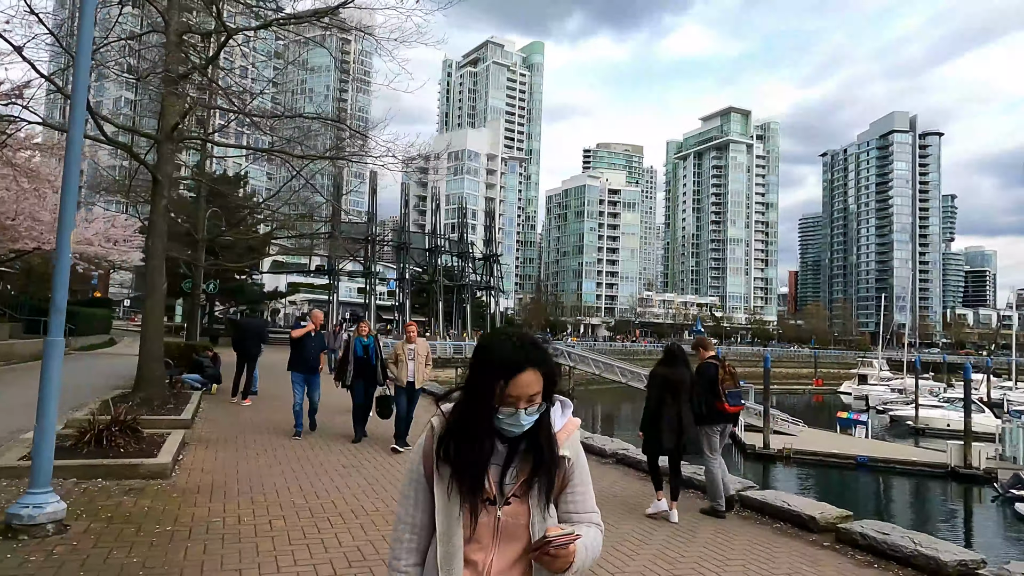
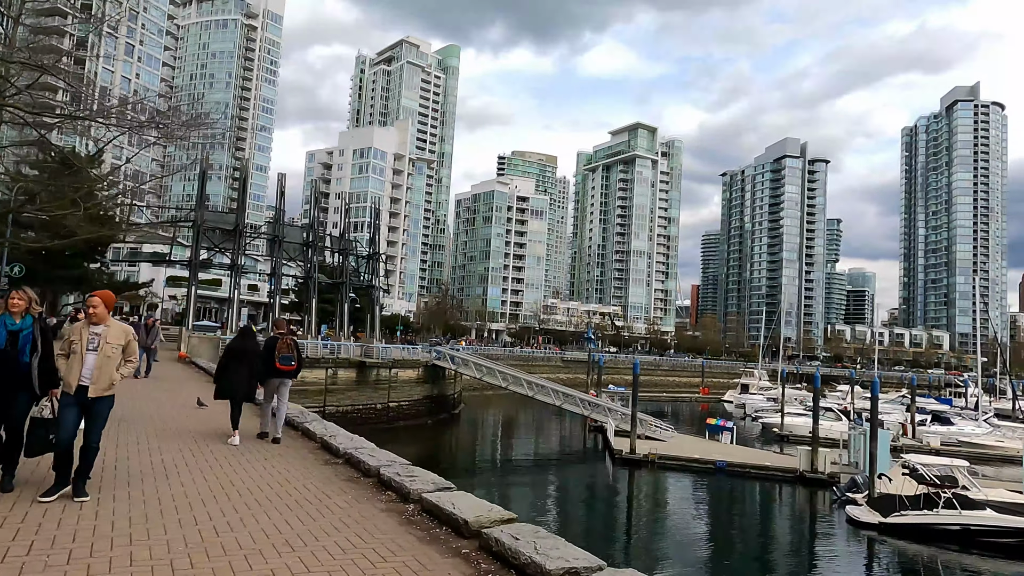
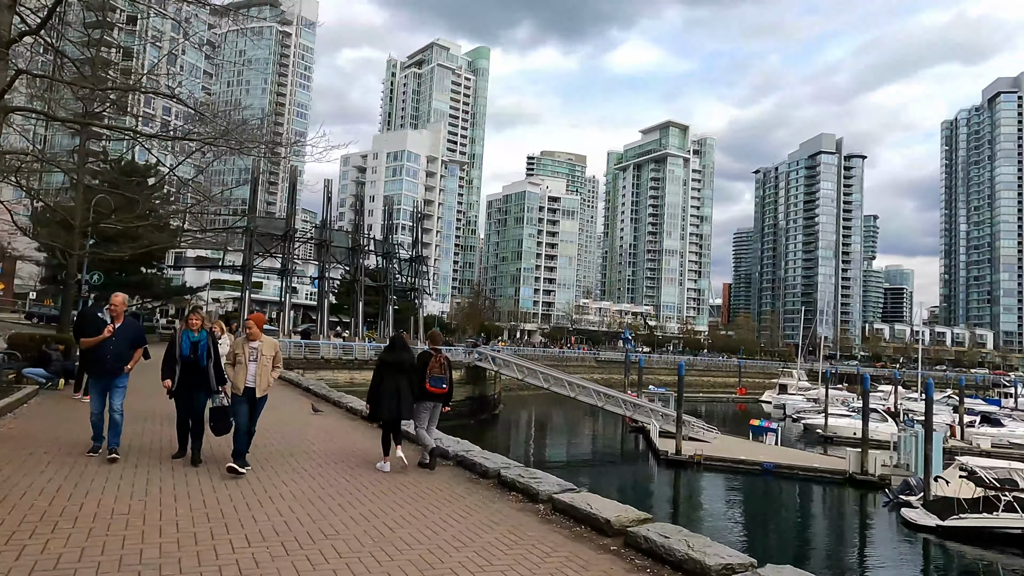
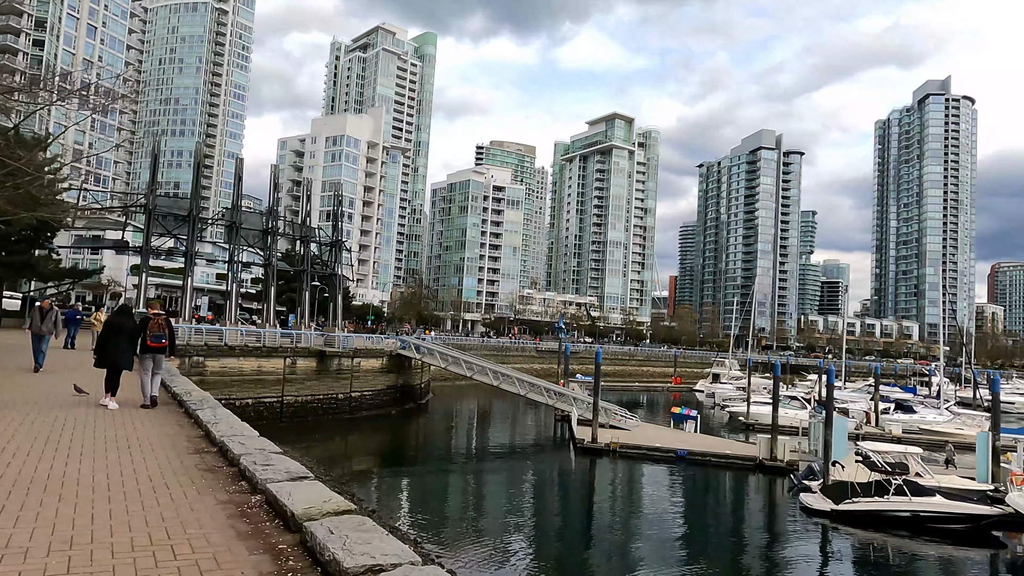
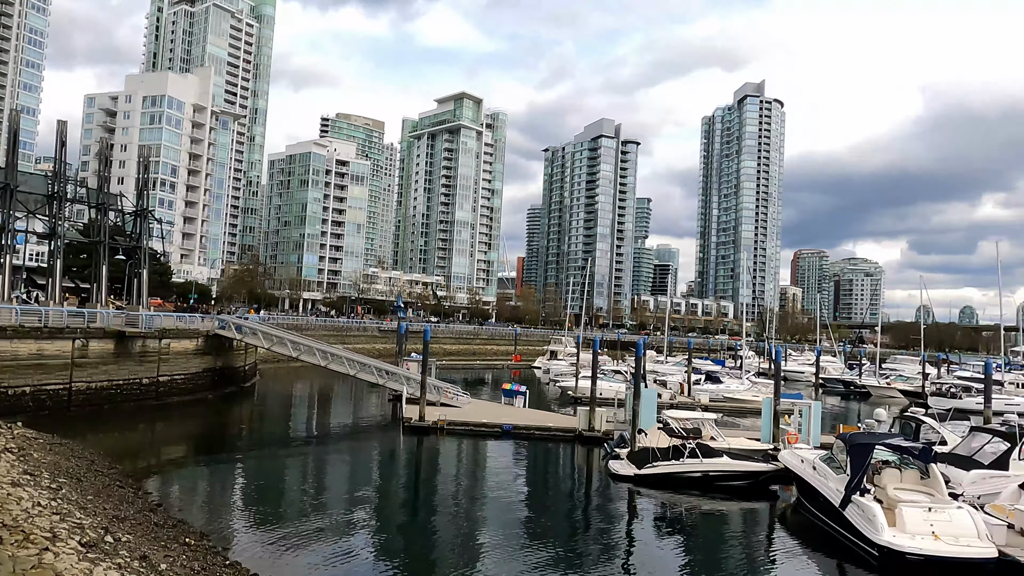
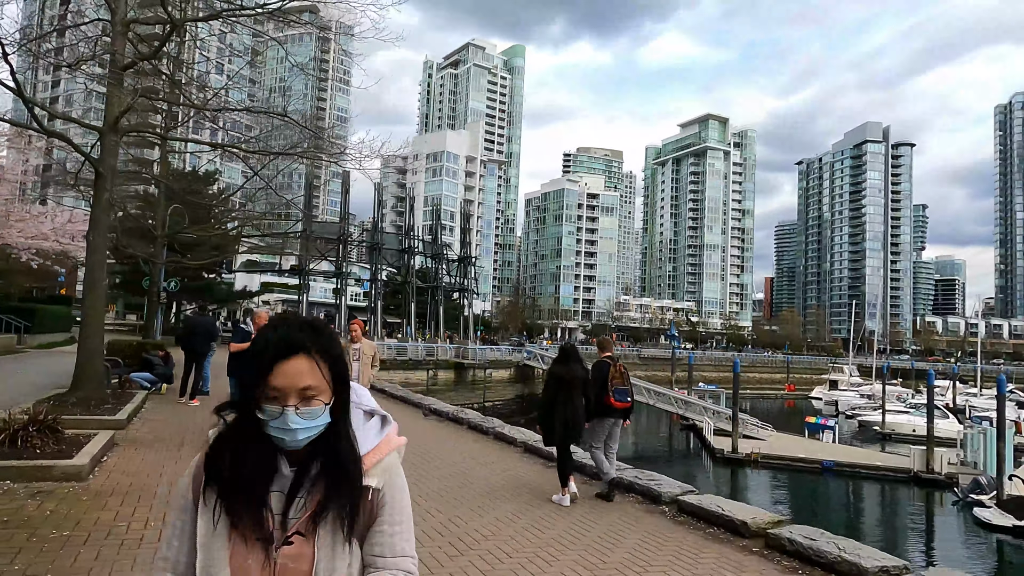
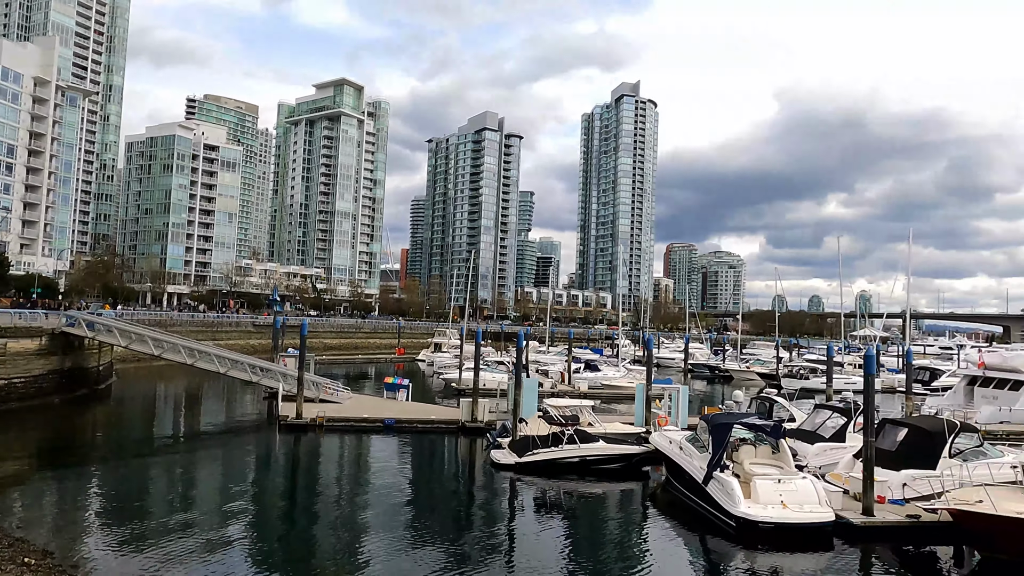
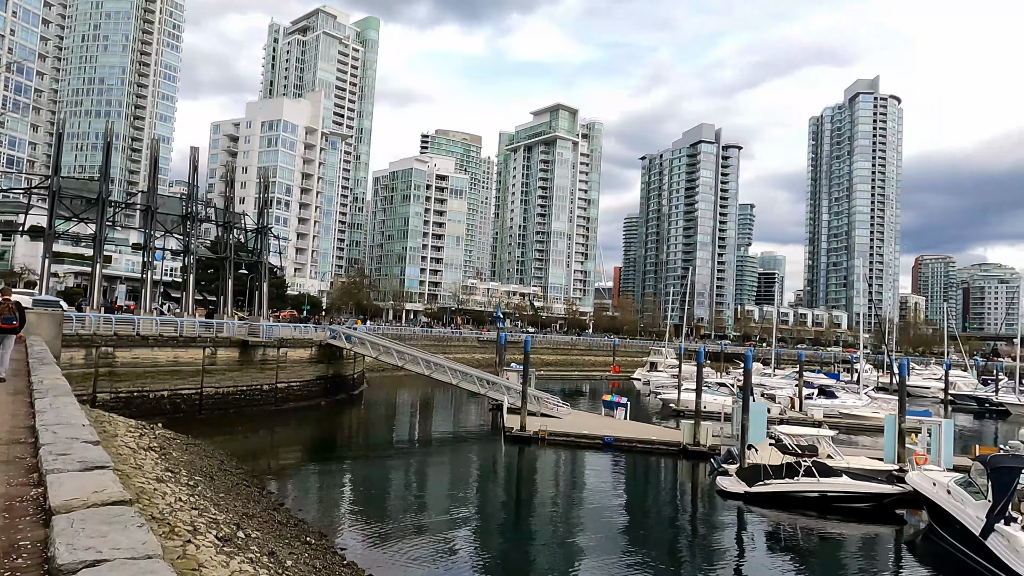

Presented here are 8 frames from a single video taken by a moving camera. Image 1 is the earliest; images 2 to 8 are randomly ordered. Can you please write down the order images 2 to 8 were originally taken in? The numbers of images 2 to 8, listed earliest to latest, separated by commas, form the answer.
6, 3, 2, 4, 8, 5, 7
